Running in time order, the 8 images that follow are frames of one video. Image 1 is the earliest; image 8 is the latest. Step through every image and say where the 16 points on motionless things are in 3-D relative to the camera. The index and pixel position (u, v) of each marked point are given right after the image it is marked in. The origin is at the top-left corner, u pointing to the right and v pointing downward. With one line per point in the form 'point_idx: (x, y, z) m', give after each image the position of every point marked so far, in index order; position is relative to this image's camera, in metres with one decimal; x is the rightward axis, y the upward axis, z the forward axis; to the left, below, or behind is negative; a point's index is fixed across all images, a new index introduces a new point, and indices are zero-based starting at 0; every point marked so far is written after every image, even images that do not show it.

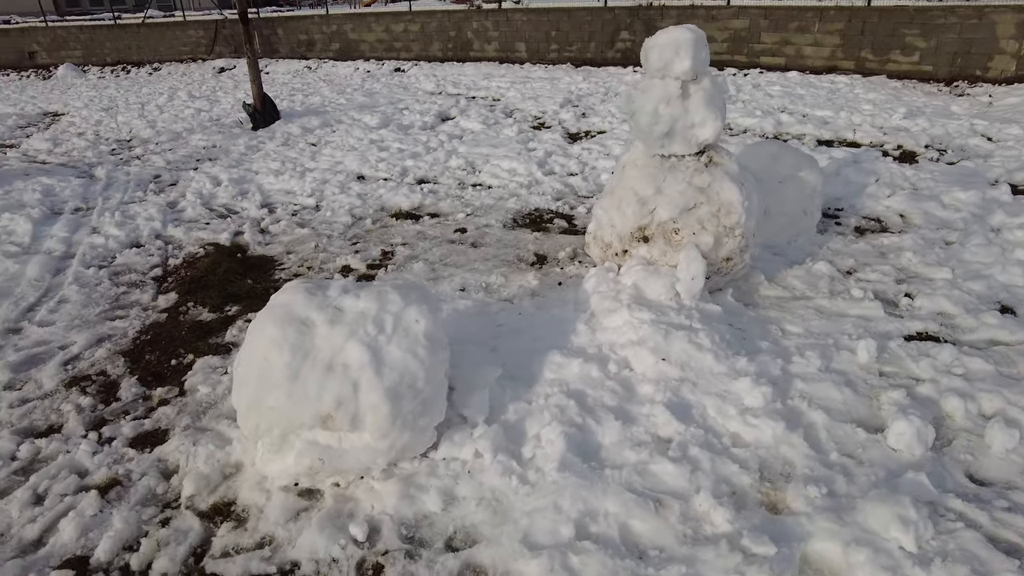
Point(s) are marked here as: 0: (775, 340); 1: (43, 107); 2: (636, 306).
0: (+1.3, -0.3, +3.1) m
1: (-7.9, +3.1, +10.7) m
2: (+0.6, -0.1, +3.0) m
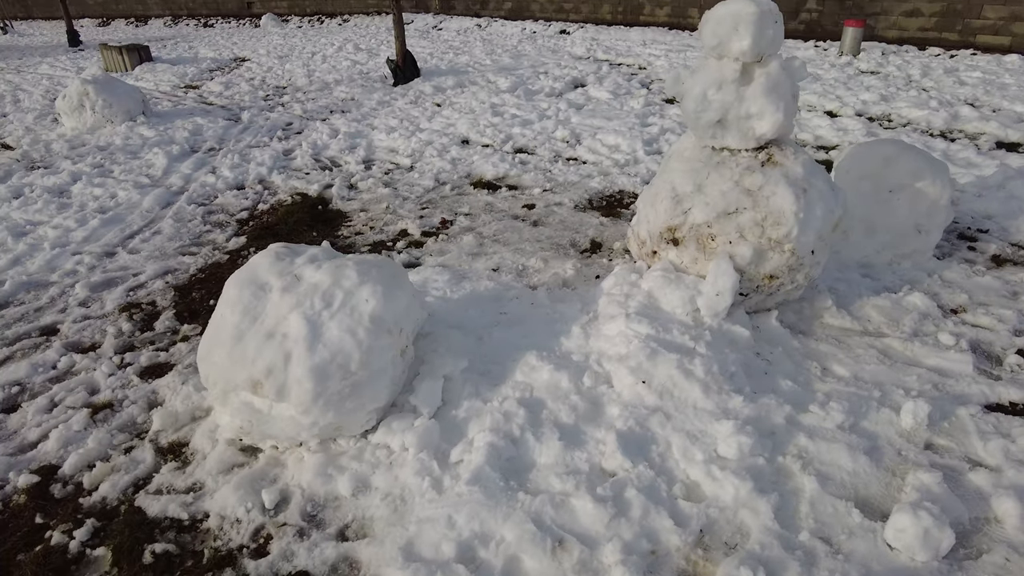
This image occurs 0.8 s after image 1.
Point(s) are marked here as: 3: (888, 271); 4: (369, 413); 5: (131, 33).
0: (+1.2, -0.4, +2.6) m
1: (-5.2, +4.4, +12.0) m
2: (+0.5, -0.1, +2.7) m
3: (+2.1, +0.1, +3.5) m
4: (-0.5, -0.5, +2.4) m
5: (-9.7, +6.7, +16.4) m
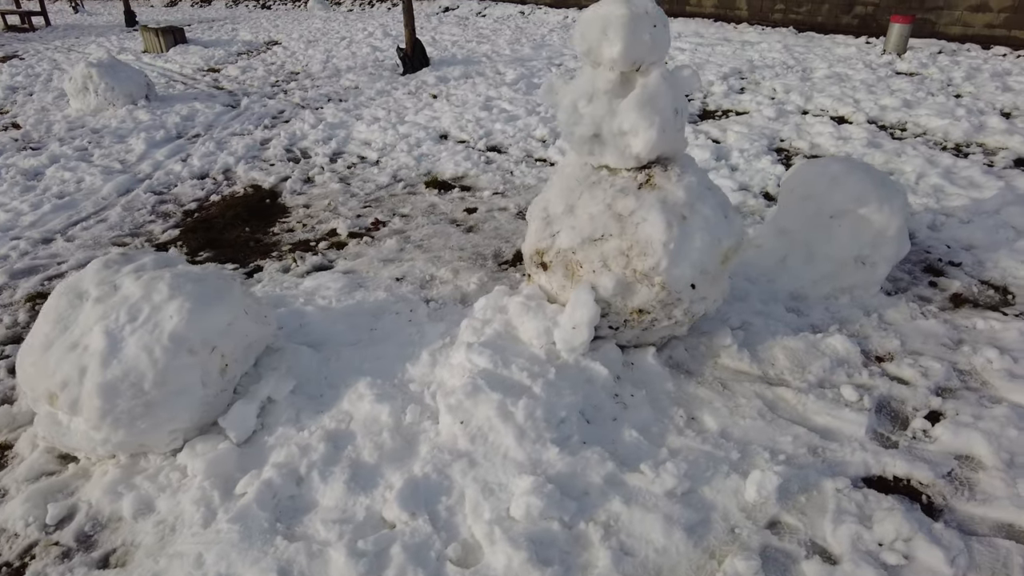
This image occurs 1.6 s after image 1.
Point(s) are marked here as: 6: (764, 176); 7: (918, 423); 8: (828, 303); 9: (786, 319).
0: (+0.5, -0.5, +2.4) m
1: (-4.6, +4.8, +12.2) m
2: (-0.1, -0.2, +2.5) m
3: (+1.5, -0.1, +3.2) m
4: (-1.2, -0.5, +2.3) m
5: (-8.5, +7.4, +17.0) m
6: (+1.9, +0.8, +4.8) m
7: (+1.6, -0.5, +2.4) m
8: (+1.6, -0.1, +3.2) m
9: (+1.3, -0.2, +3.1) m
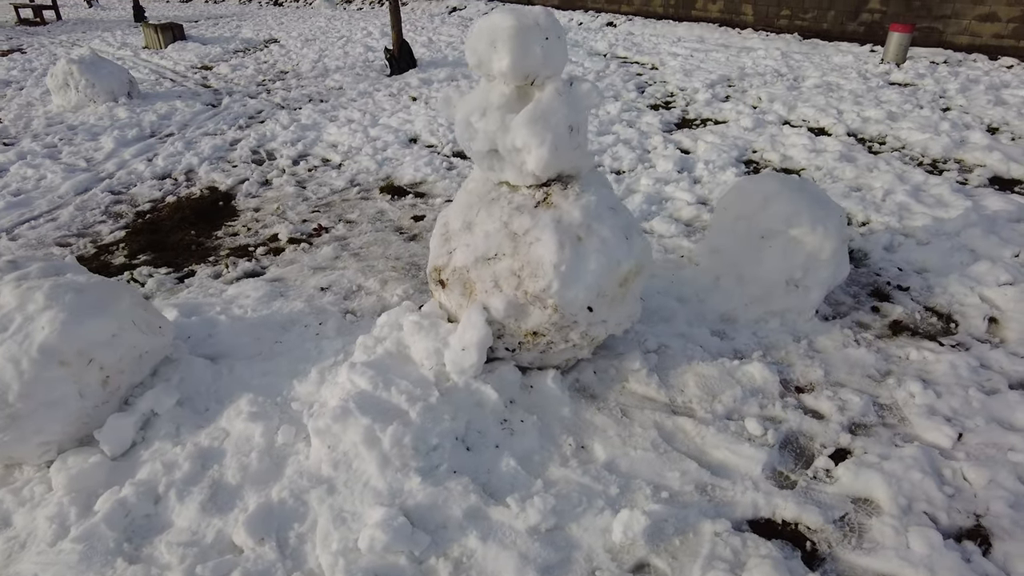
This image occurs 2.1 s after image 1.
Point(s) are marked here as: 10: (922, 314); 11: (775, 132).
0: (+0.1, -0.6, +2.3) m
1: (-4.6, +4.9, +12.2) m
2: (-0.5, -0.3, +2.4) m
3: (+1.1, -0.2, +3.0) m
4: (-1.7, -0.6, +2.2) m
5: (-8.3, +7.6, +17.1) m
6: (+1.6, +0.7, +4.7) m
7: (+1.1, -0.6, +2.3) m
8: (+1.2, -0.2, +3.1) m
9: (+0.9, -0.3, +3.0) m
10: (+2.1, -0.1, +3.2) m
11: (+2.4, +1.4, +5.8) m
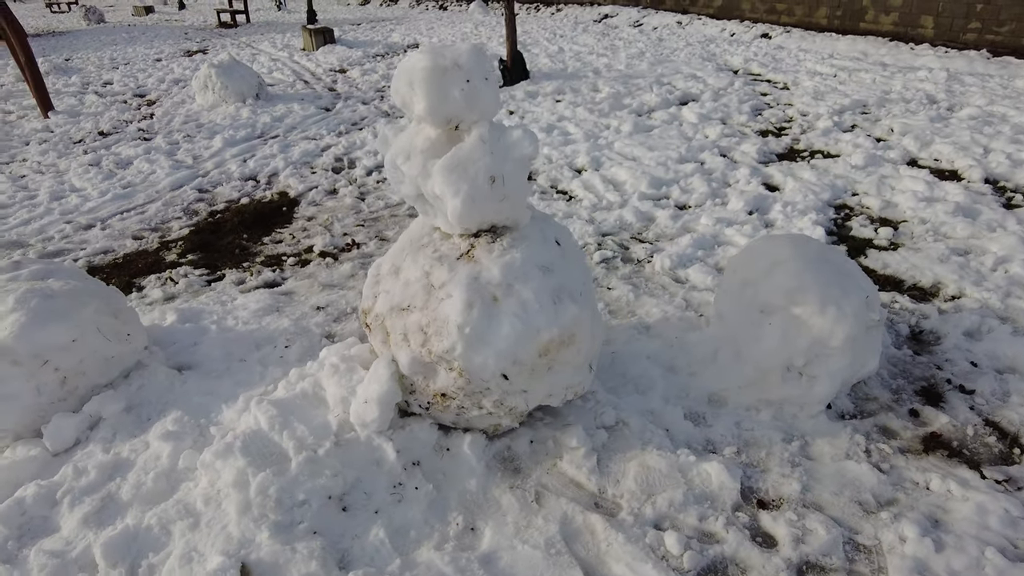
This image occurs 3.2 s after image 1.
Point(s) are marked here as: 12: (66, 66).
0: (-0.3, -0.8, +2.1) m
1: (-1.9, +5.0, +12.8) m
2: (-0.9, -0.4, +2.4) m
3: (+0.9, -0.5, +2.6) m
4: (-2.0, -0.6, +2.5) m
5: (-4.1, +8.0, +18.5) m
6: (+1.8, +0.3, +4.1) m
7: (+0.7, -0.9, +1.9) m
8: (+0.9, -0.5, +2.6) m
9: (+0.7, -0.6, +2.6) m
10: (+1.9, -0.6, +2.5) m
11: (+2.9, +0.9, +4.9) m
12: (-7.6, +3.8, +10.9) m
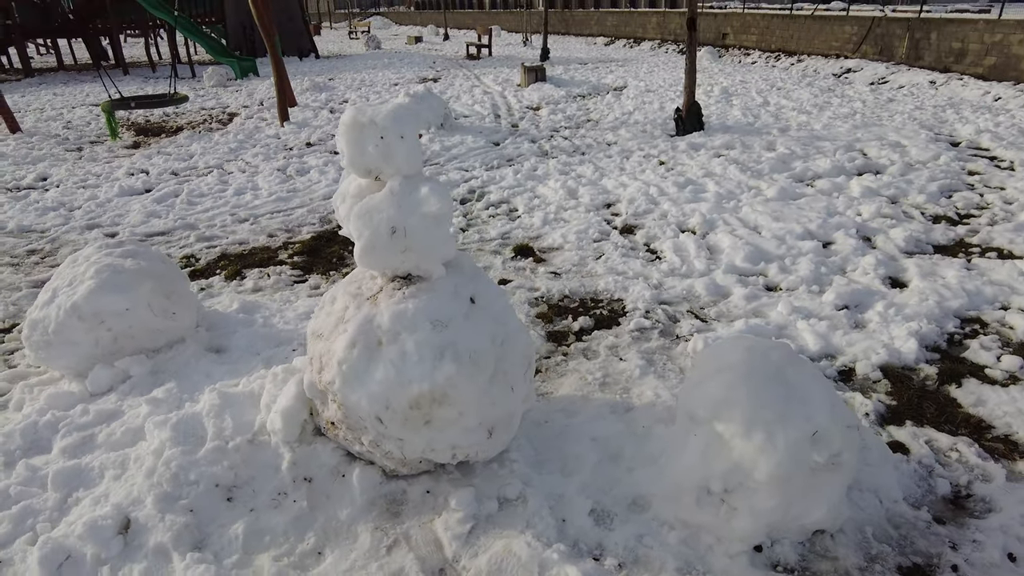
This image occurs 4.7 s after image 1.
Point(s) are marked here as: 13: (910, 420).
0: (-0.9, -0.9, +2.3) m
1: (+2.3, +4.2, +13.0) m
2: (-1.2, -0.5, +2.7) m
3: (+0.5, -0.9, +2.3) m
4: (-2.3, -0.4, +3.2) m
5: (+2.7, +7.0, +19.1) m
6: (+2.0, -0.3, +3.4) m
7: (0.0, -1.2, +1.7) m
8: (+0.5, -0.9, +2.3) m
9: (+0.2, -0.9, +2.4) m
10: (+1.3, -1.1, +1.9) m
11: (+3.4, 0.0, +3.9) m
12: (-3.8, +4.2, +13.1) m
13: (+1.8, -0.6, +2.9) m
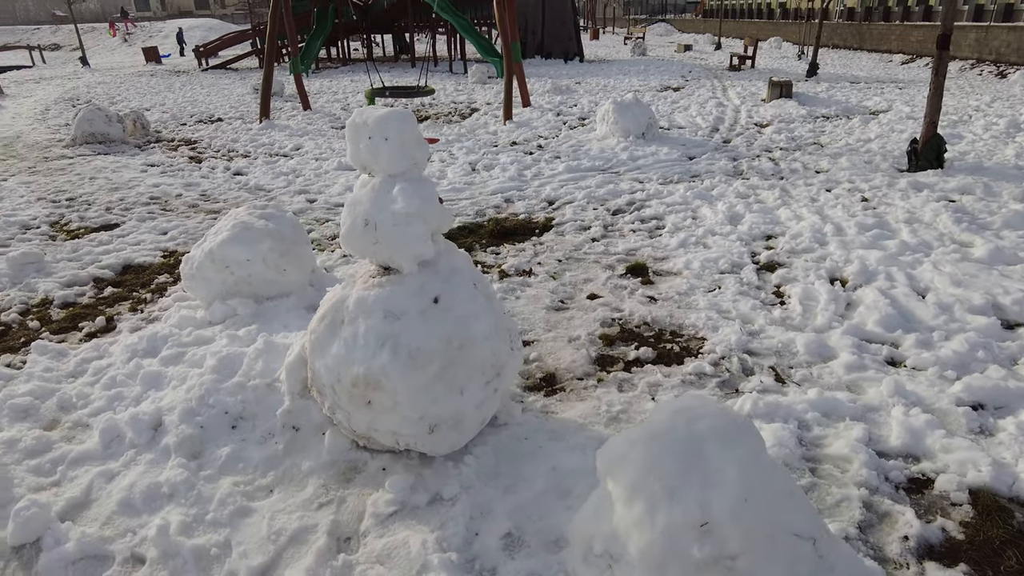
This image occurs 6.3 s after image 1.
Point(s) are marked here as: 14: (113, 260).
0: (-1.2, -0.8, +2.7) m
1: (+6.7, +3.2, +11.3) m
2: (-1.2, -0.3, +3.2) m
3: (+0.1, -1.0, +2.2) m
4: (-2.0, -0.1, +4.1) m
5: (+9.9, +5.7, +16.7) m
6: (+2.0, -0.7, +2.7) m
7: (-0.7, -1.2, +1.9) m
8: (+0.1, -1.0, +2.2) m
9: (-0.1, -0.9, +2.4) m
10: (+0.7, -1.3, +1.6) m
11: (+3.5, -0.7, +2.5) m
12: (+1.2, +4.3, +13.6) m
13: (+1.6, -1.0, +2.3) m
14: (-3.1, +0.2, +4.9) m
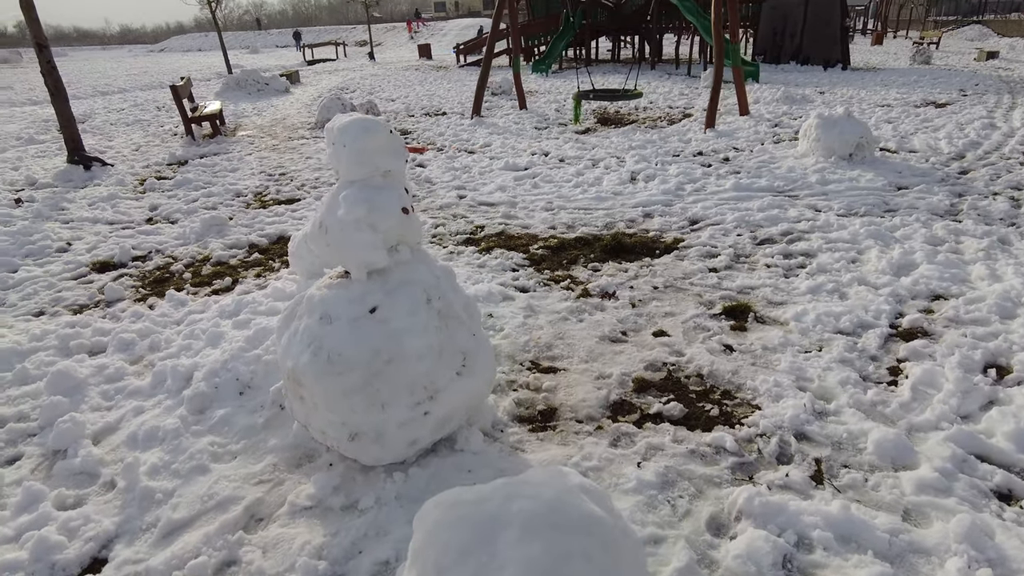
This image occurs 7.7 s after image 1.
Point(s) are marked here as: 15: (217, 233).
0: (-1.4, -0.7, +3.0) m
1: (+9.6, +1.9, +8.0) m
2: (-1.1, -0.2, +3.5) m
3: (-0.4, -1.0, +2.1) m
4: (-1.5, +0.1, +4.6) m
5: (+14.9, +3.7, +11.7) m
6: (+1.5, -1.1, +1.8) m
7: (-1.3, -1.1, +2.1) m
8: (-0.4, -1.1, +2.1) m
9: (-0.5, -1.0, +2.3) m
10: (-0.2, -1.4, +1.3) m
11: (+2.8, -1.3, +1.1) m
12: (+5.6, +3.7, +12.2) m
13: (+1.0, -1.3, +1.6) m
14: (-2.2, +0.5, +5.7) m
15: (-2.7, +0.5, +5.7) m
